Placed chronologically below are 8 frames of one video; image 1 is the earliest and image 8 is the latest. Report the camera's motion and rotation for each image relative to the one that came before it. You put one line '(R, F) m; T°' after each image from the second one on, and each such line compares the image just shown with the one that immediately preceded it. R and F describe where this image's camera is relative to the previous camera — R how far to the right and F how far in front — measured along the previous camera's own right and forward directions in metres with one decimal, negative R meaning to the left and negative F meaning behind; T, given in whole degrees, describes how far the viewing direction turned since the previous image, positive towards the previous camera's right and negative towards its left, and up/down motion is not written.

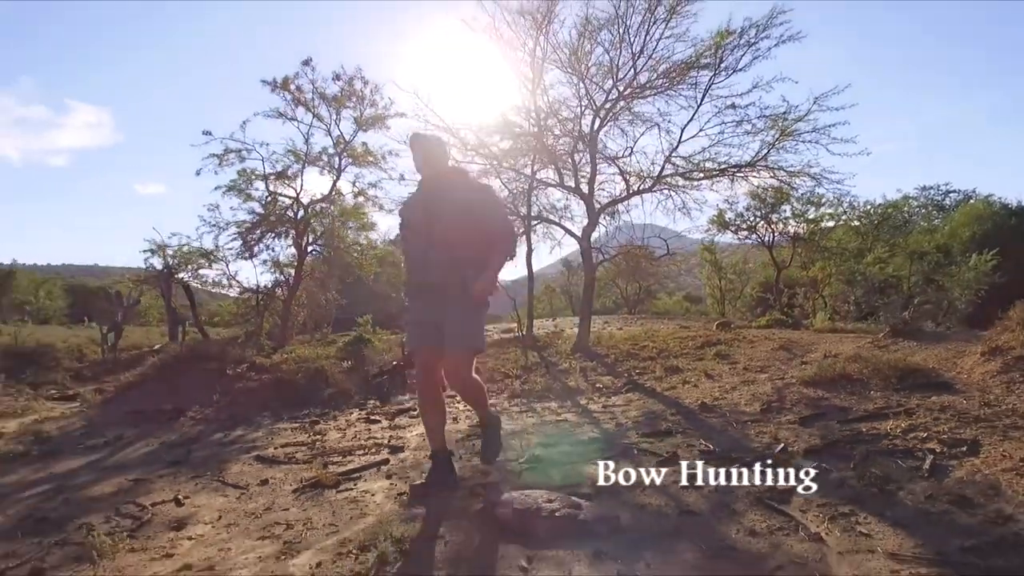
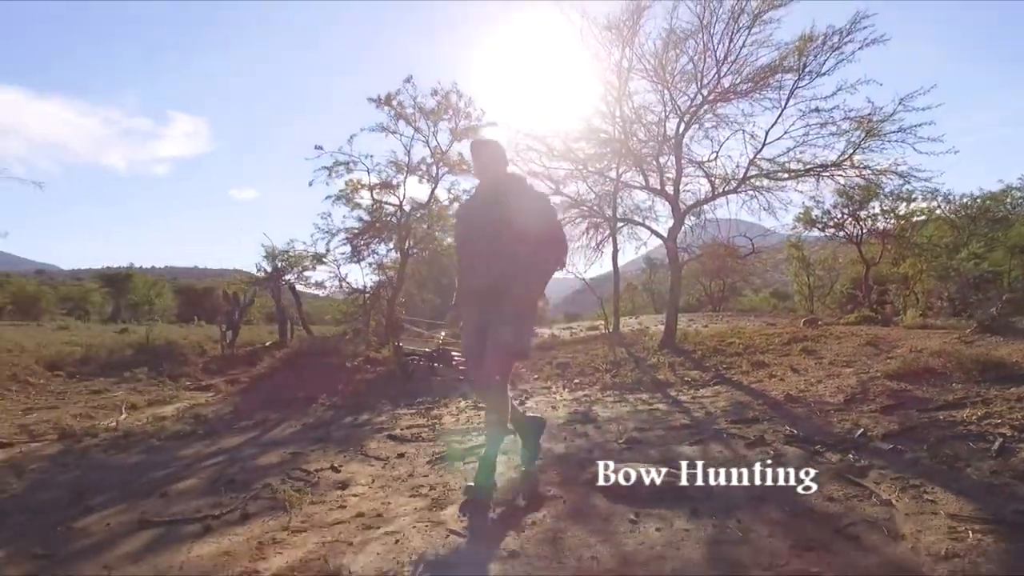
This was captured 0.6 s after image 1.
(-0.1, -0.7) m; -6°
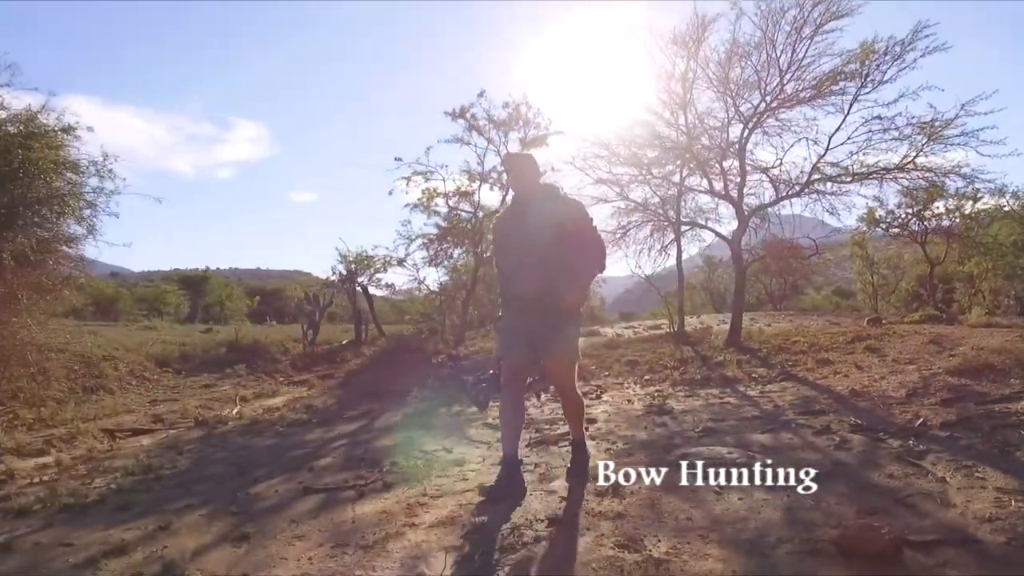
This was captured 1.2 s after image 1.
(-0.3, -0.7) m; -4°
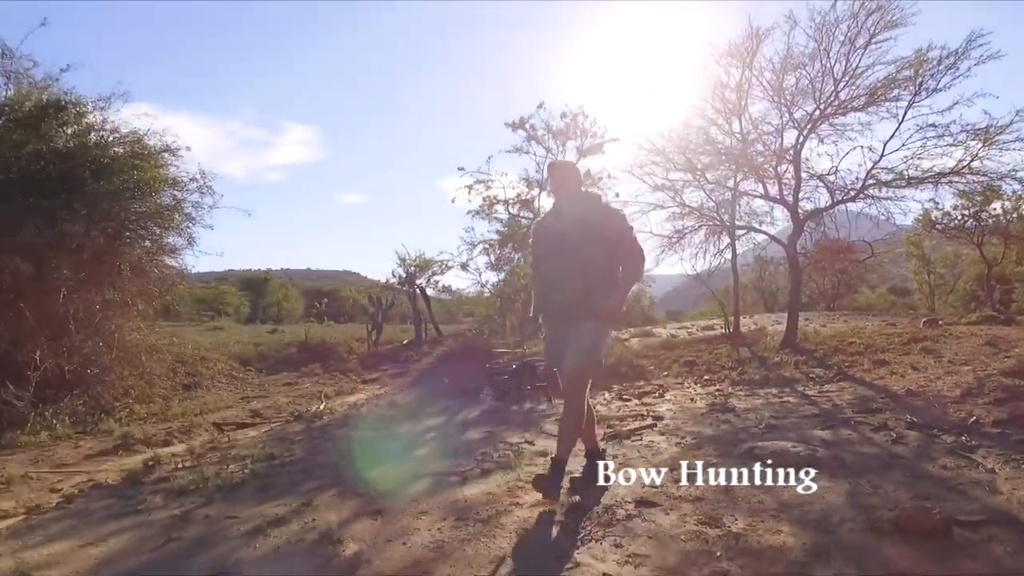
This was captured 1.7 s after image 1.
(-0.3, -0.6) m; -3°
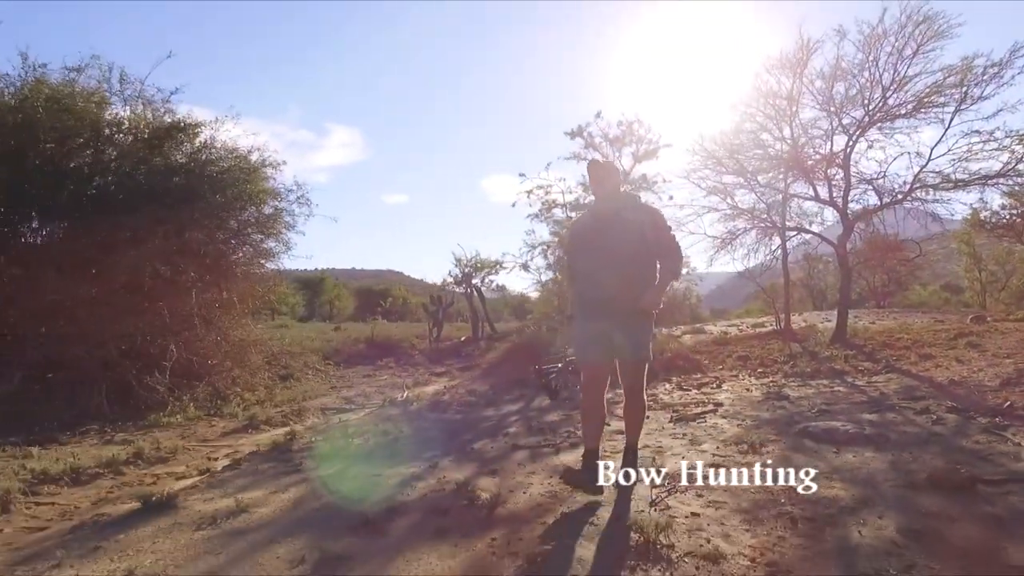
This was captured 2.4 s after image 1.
(-0.4, -0.9) m; -3°
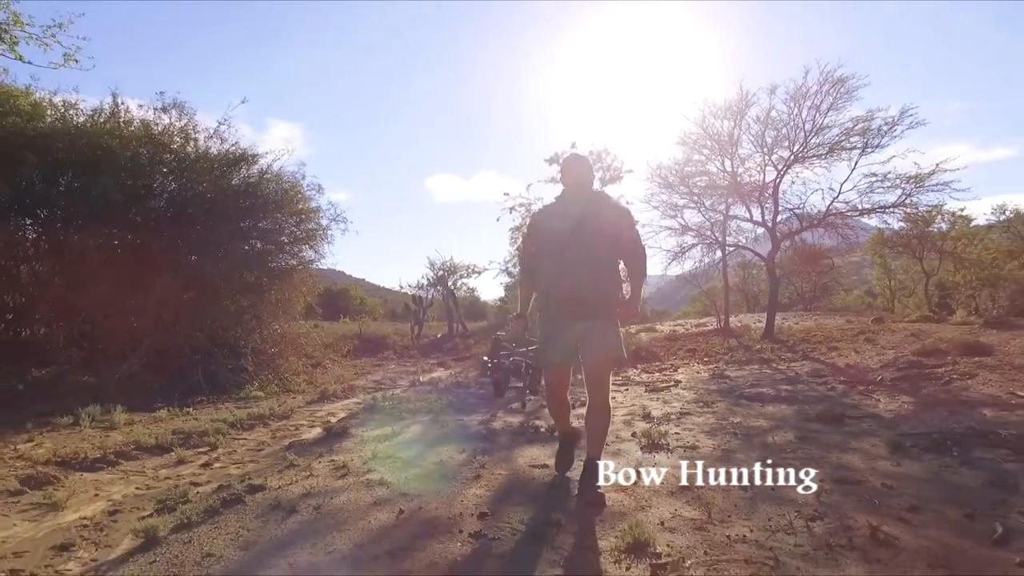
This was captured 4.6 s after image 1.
(-1.0, -2.6) m; +4°
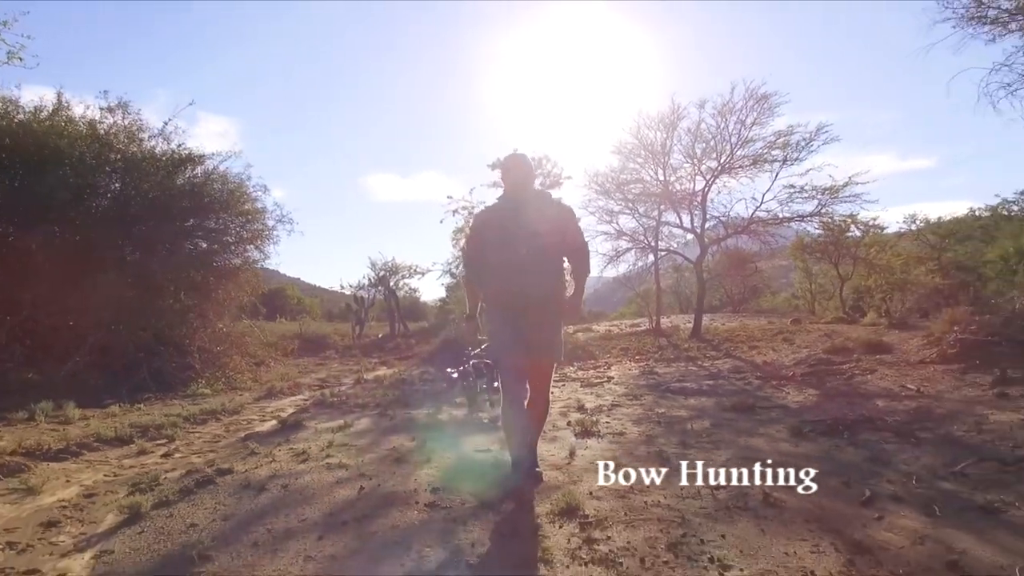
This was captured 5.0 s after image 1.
(-0.1, -0.6) m; +5°
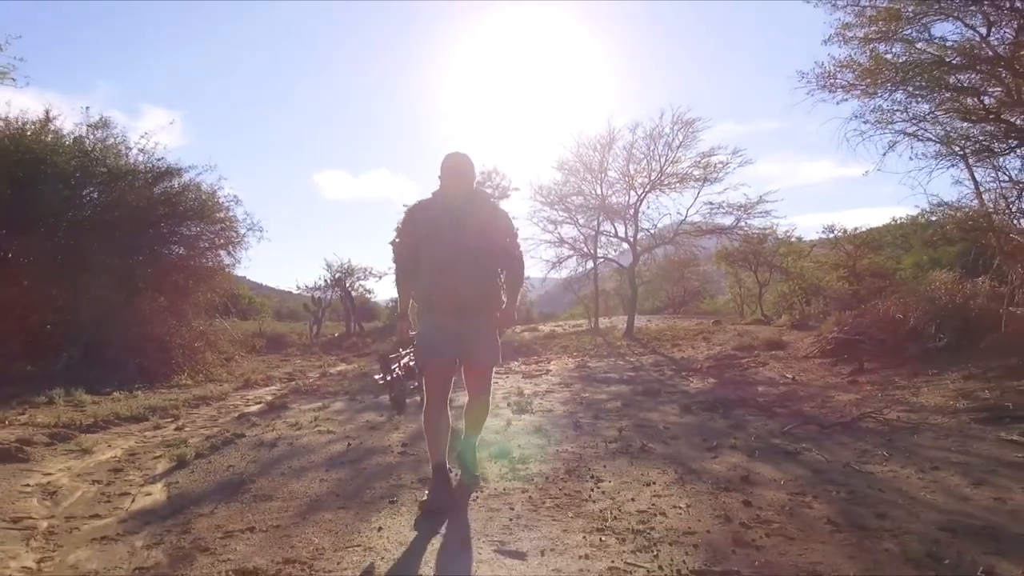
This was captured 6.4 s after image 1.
(0.0, -1.7) m; +4°
